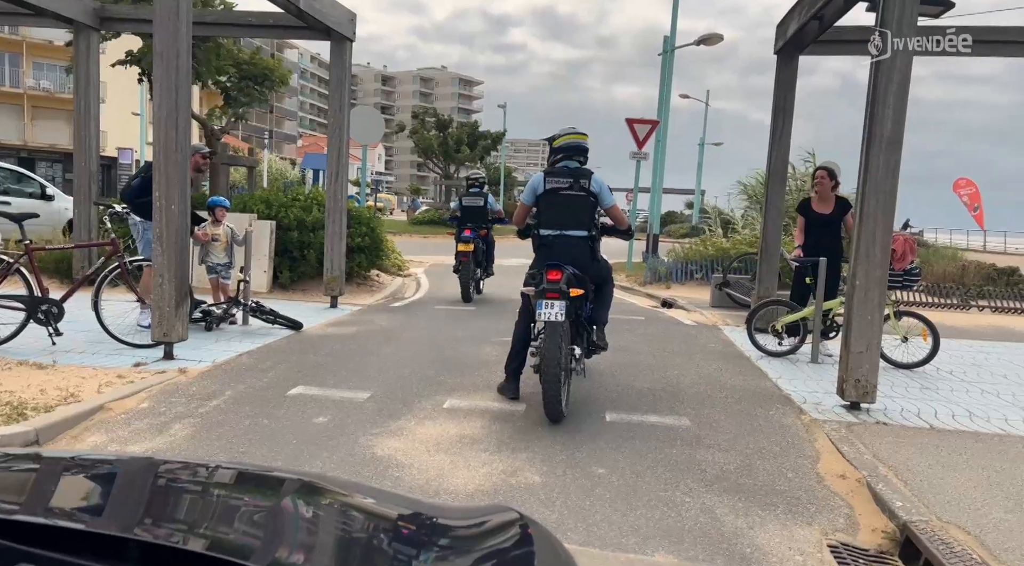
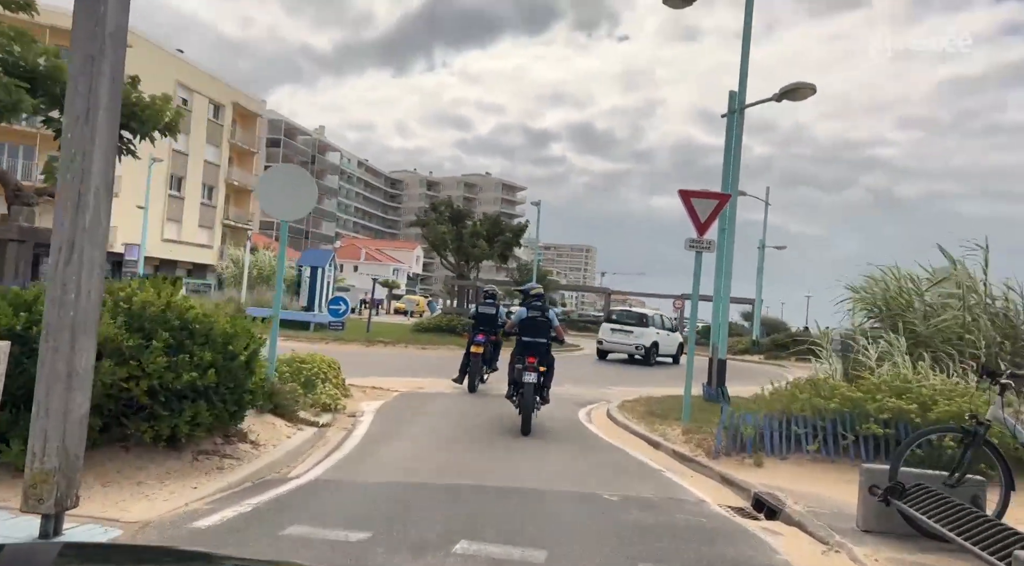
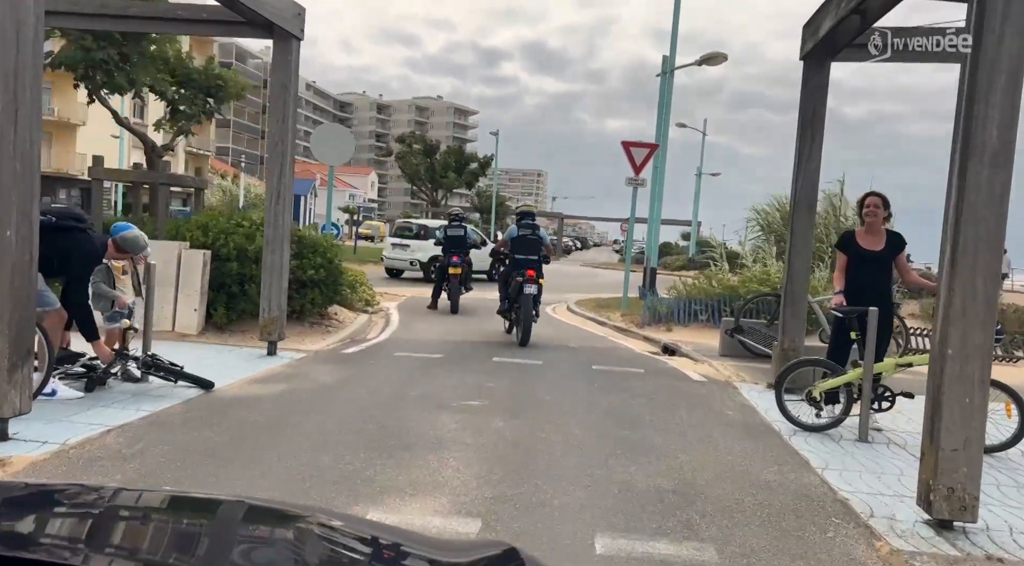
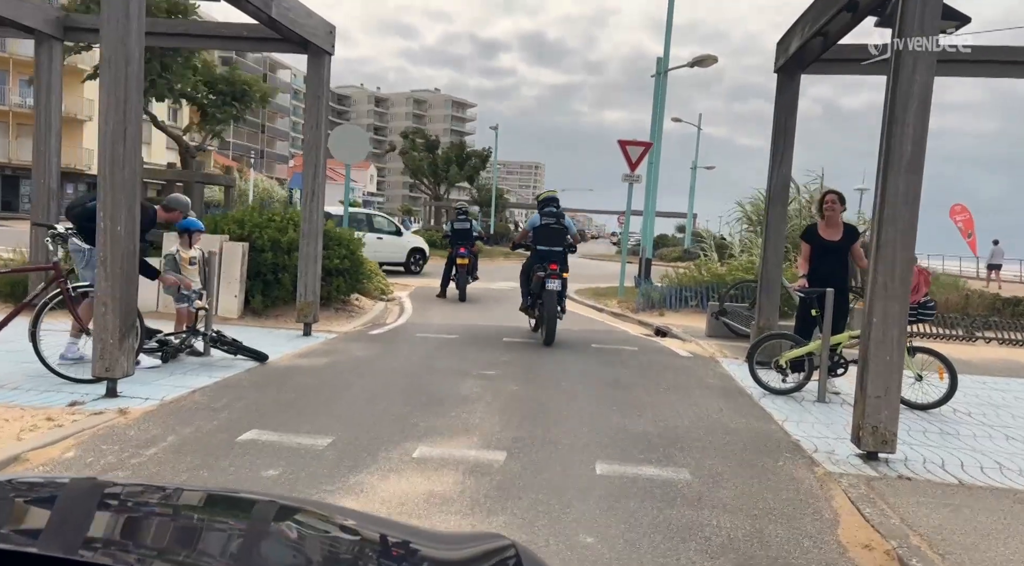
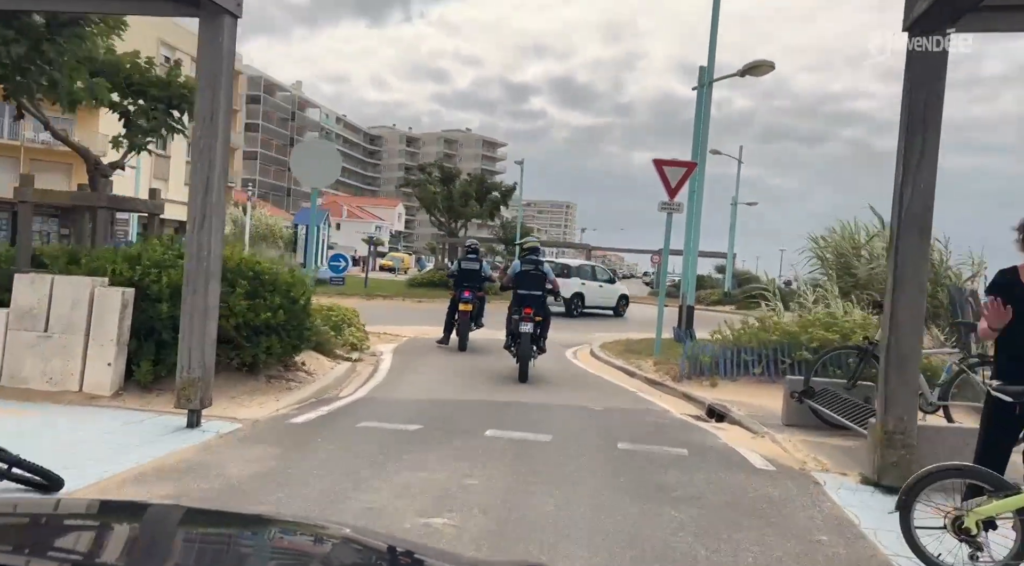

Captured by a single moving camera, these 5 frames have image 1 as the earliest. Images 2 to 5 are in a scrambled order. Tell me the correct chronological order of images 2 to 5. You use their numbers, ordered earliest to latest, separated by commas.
4, 3, 5, 2
